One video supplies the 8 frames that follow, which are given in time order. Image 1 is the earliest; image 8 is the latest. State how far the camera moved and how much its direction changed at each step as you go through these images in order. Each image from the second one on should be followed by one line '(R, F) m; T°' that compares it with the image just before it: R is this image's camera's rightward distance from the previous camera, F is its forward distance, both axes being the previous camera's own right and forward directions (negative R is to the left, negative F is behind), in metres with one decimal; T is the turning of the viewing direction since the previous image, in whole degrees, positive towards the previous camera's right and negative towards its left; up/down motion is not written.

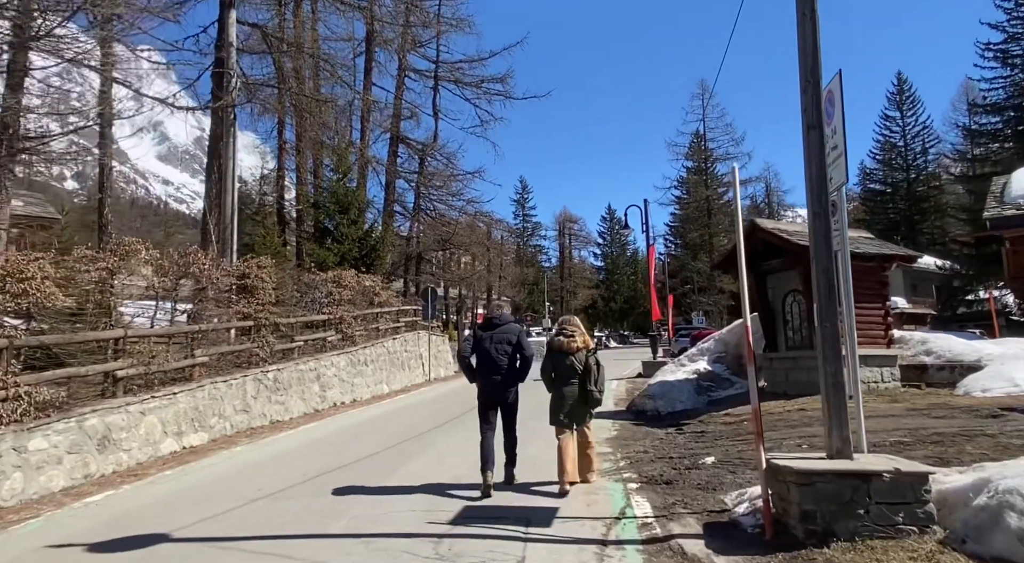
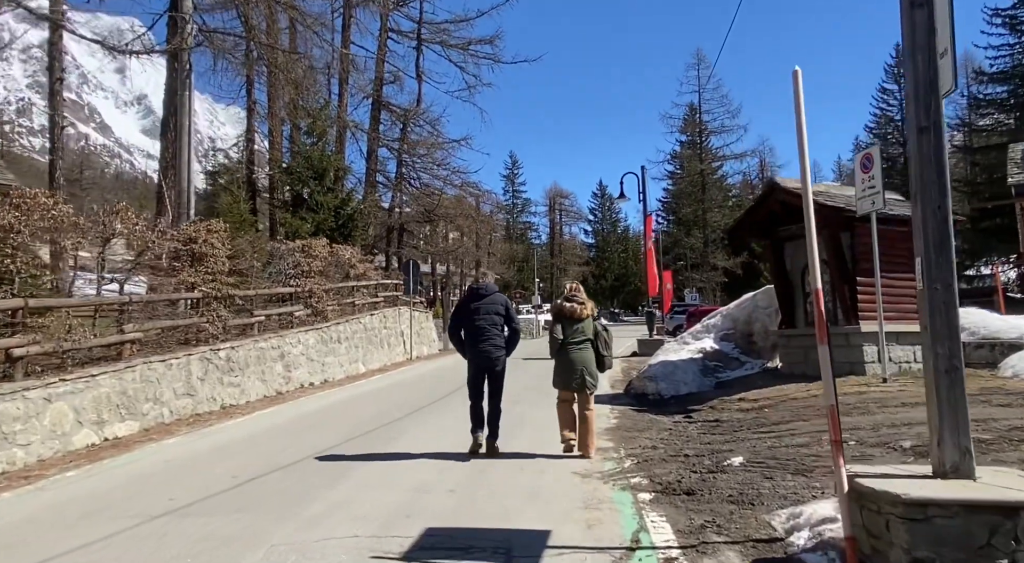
(+0.1, +1.7) m; +1°
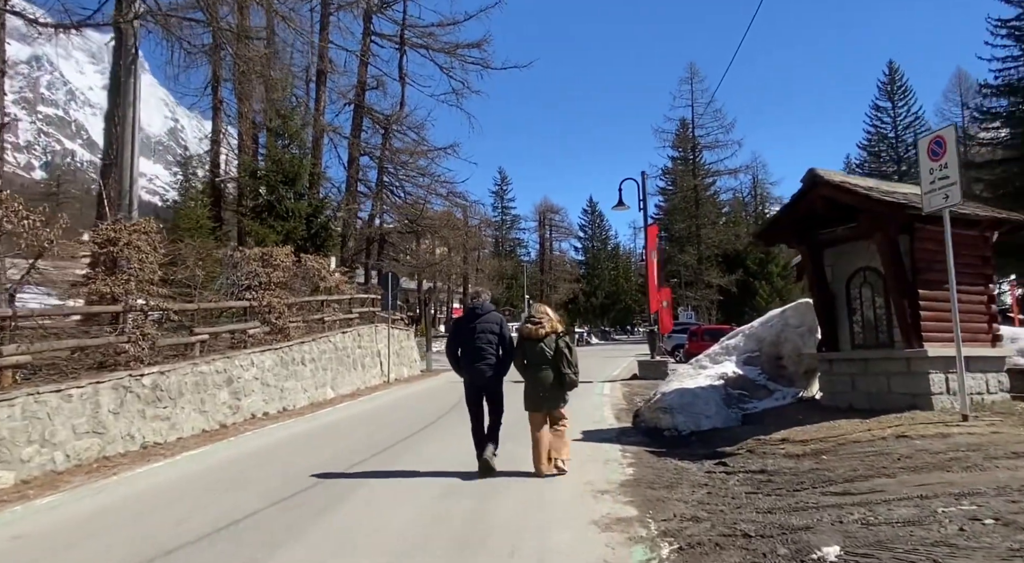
(0.0, +2.2) m; +1°
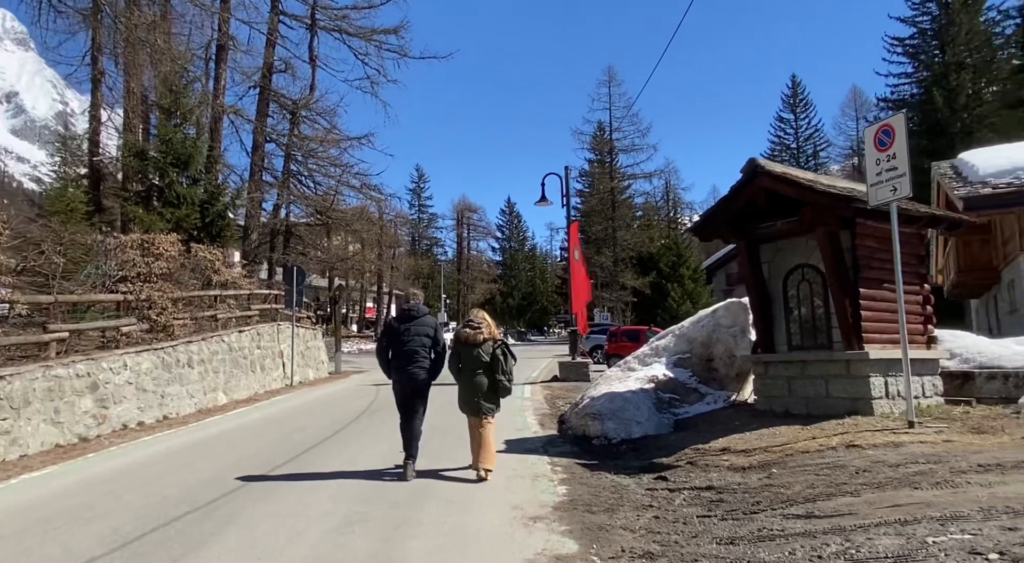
(0.0, +1.1) m; +6°
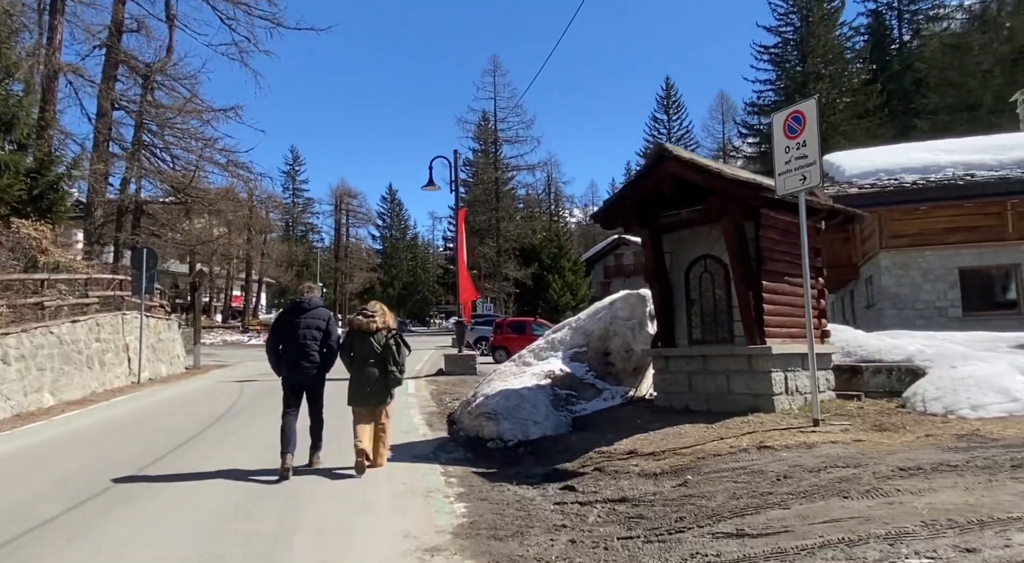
(-0.1, +0.9) m; +9°
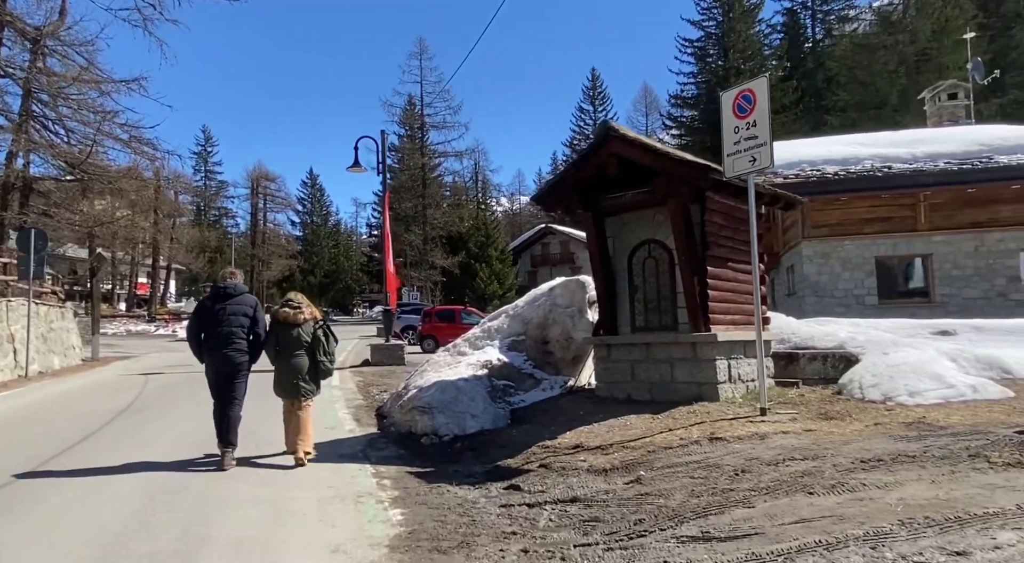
(-0.1, +0.6) m; +6°
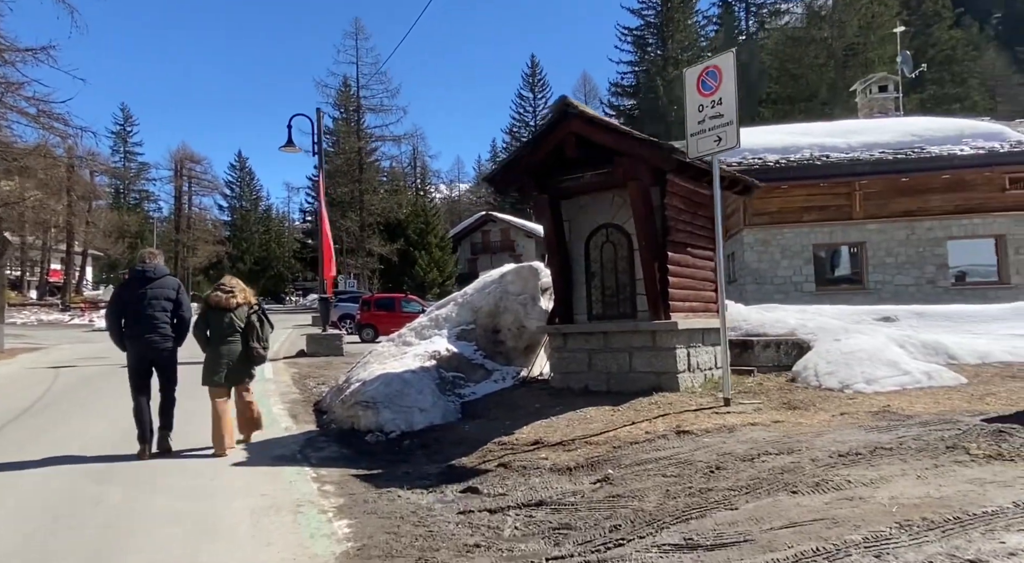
(-0.1, +0.5) m; +5°
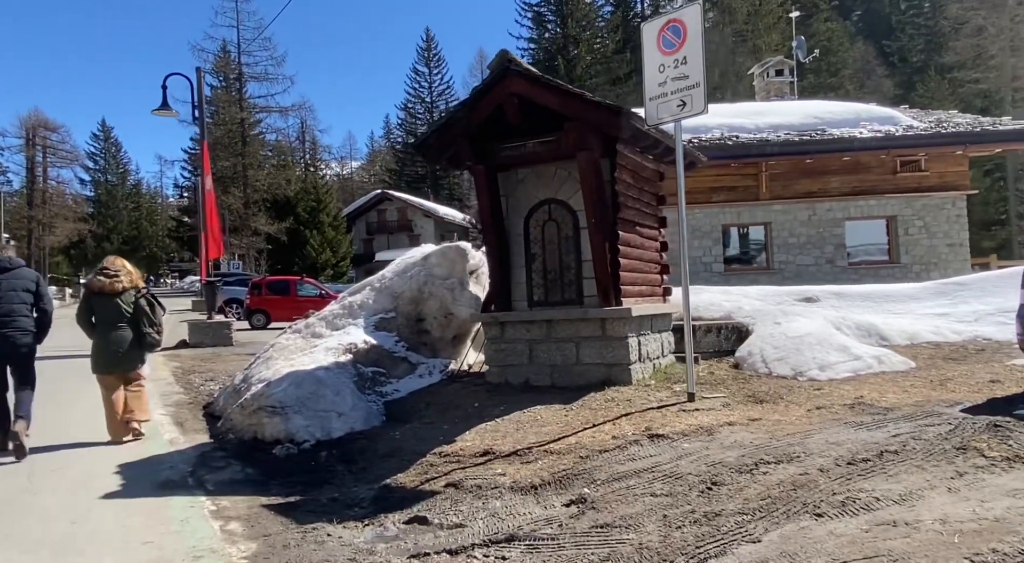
(-0.4, +1.1) m; +8°
